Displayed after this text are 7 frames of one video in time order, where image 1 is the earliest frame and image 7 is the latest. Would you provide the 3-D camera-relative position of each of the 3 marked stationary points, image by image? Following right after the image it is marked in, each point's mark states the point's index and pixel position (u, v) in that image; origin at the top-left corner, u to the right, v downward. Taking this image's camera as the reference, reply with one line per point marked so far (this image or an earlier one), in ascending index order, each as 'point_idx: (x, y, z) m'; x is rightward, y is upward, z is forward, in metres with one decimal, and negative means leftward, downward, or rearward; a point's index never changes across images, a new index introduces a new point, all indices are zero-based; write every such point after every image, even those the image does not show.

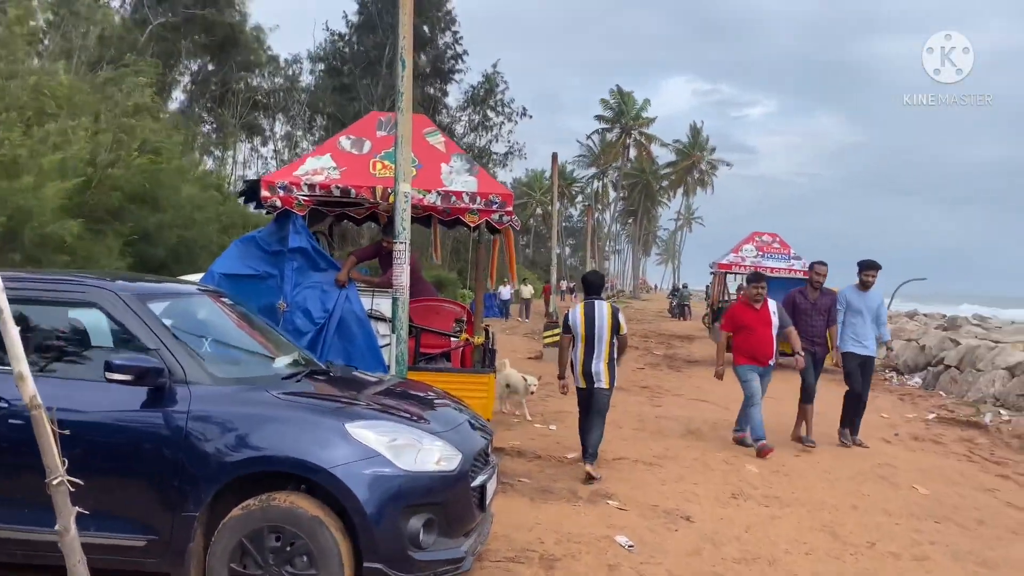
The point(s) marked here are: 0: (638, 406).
0: (+1.7, -1.6, +11.3) m
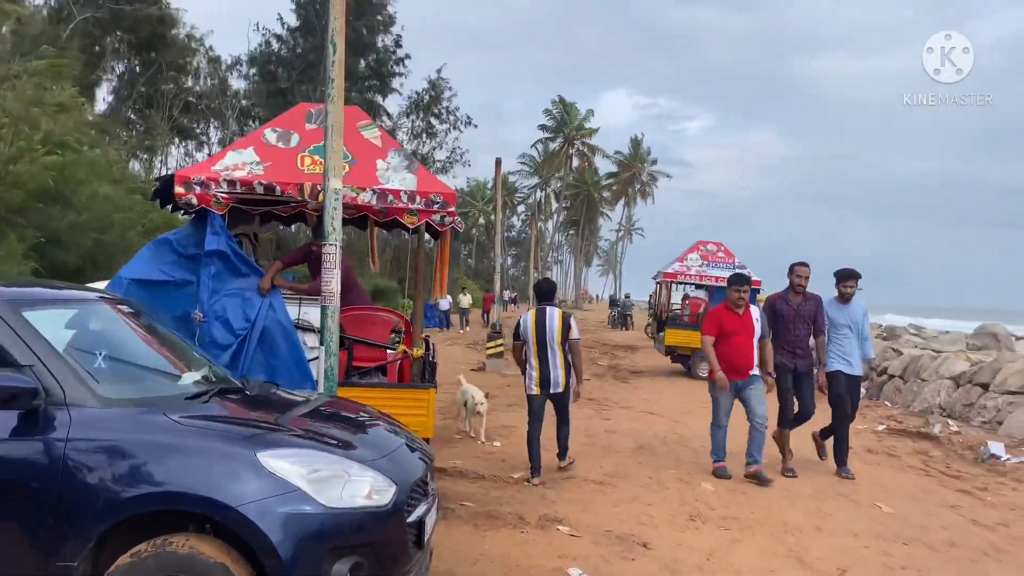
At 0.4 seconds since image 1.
0: (+1.0, -1.7, +10.9) m
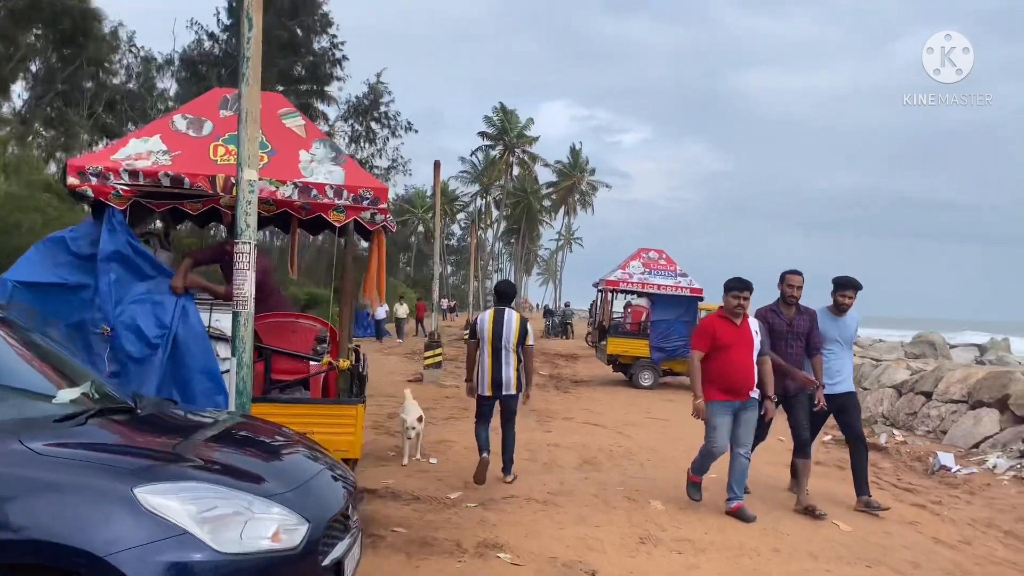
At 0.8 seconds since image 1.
0: (+0.2, -1.8, +10.4) m
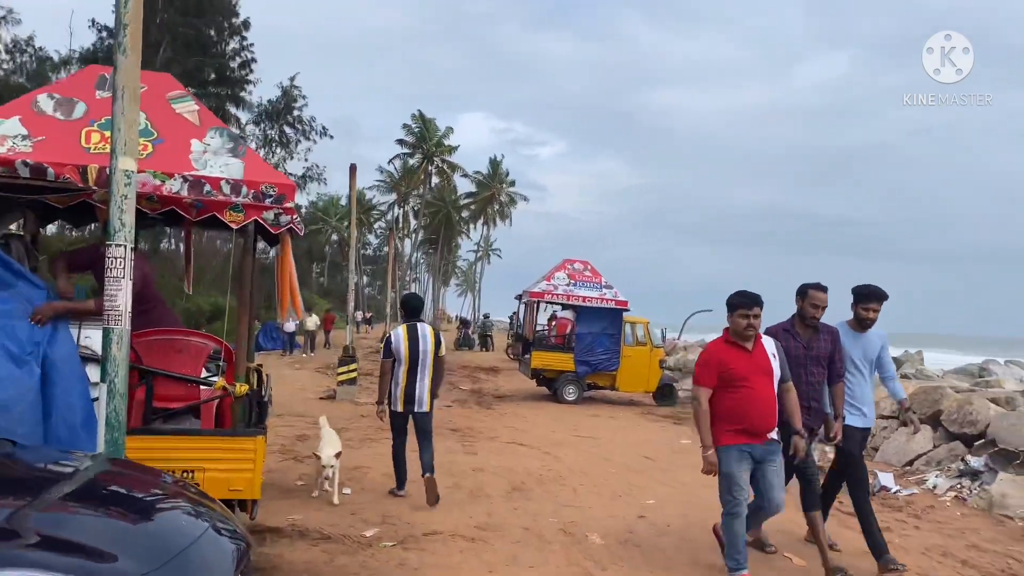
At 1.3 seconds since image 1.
0: (-0.7, -1.9, +9.7) m
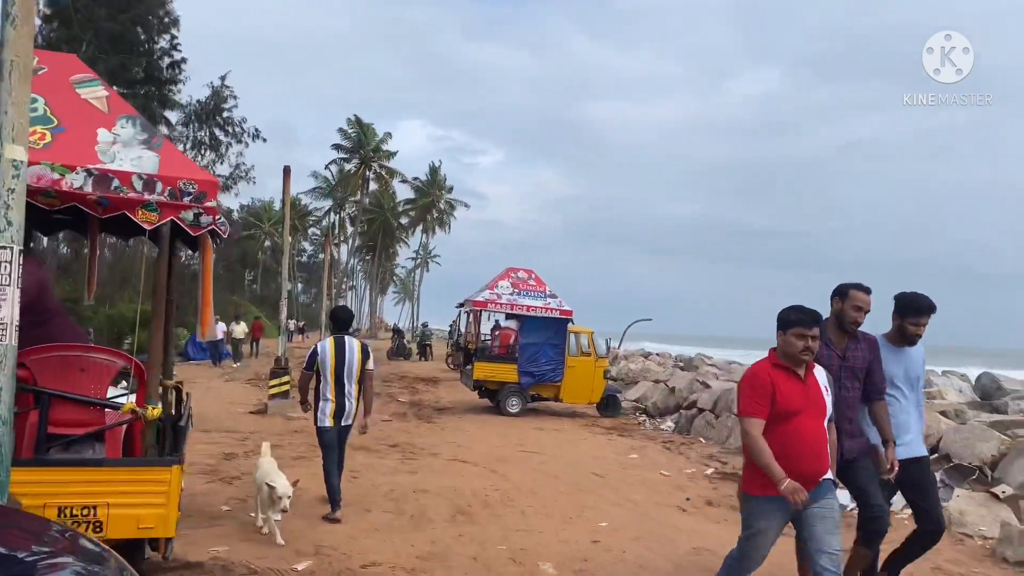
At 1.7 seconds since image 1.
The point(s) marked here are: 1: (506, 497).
0: (-1.4, -2.0, +9.1) m
1: (-0.1, -2.0, +7.9) m
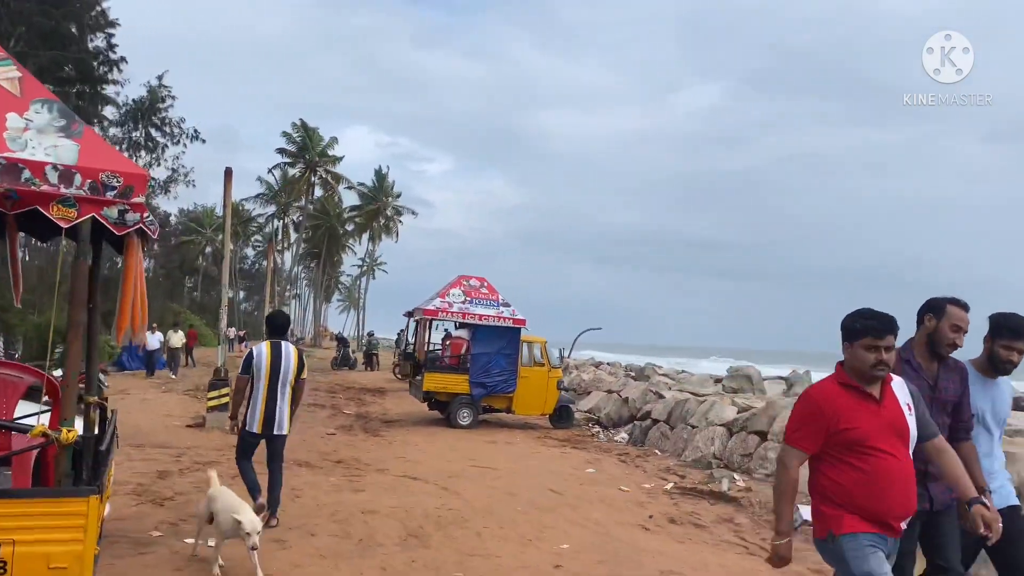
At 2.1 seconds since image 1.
0: (-1.8, -2.1, +8.6) m
1: (-0.5, -2.1, +7.5) m
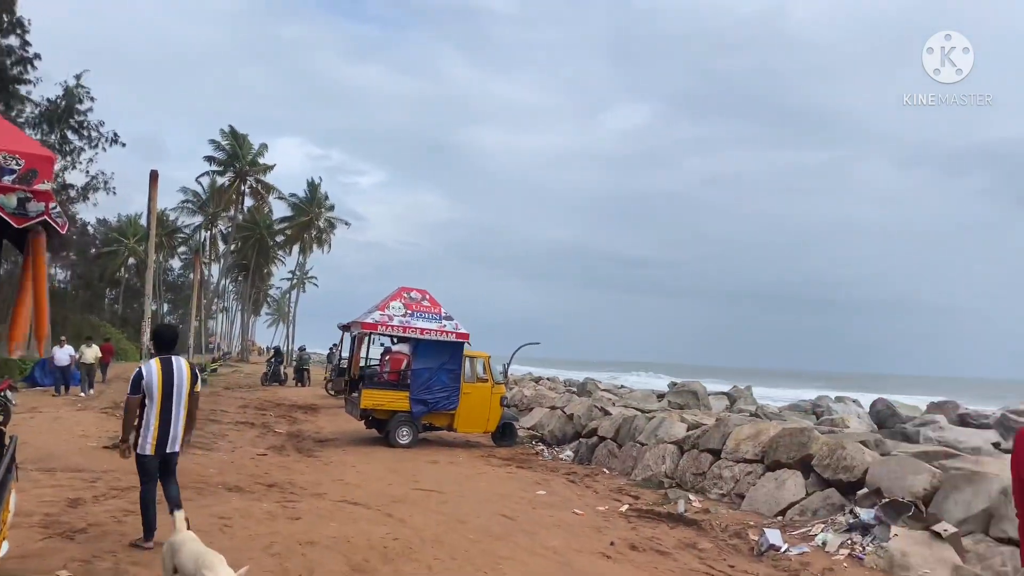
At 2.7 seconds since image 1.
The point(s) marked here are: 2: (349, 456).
0: (-2.3, -2.2, +7.9) m
1: (-0.9, -2.1, +6.9) m
2: (-2.6, -2.6, +13.1) m
